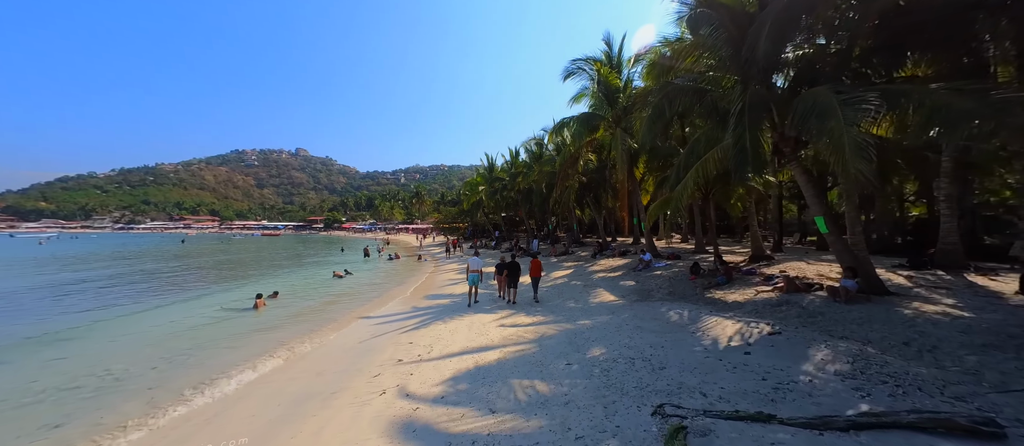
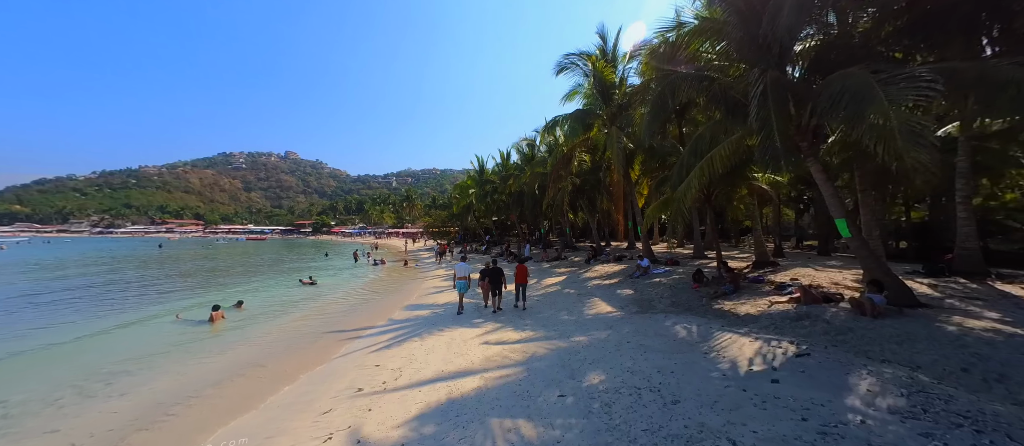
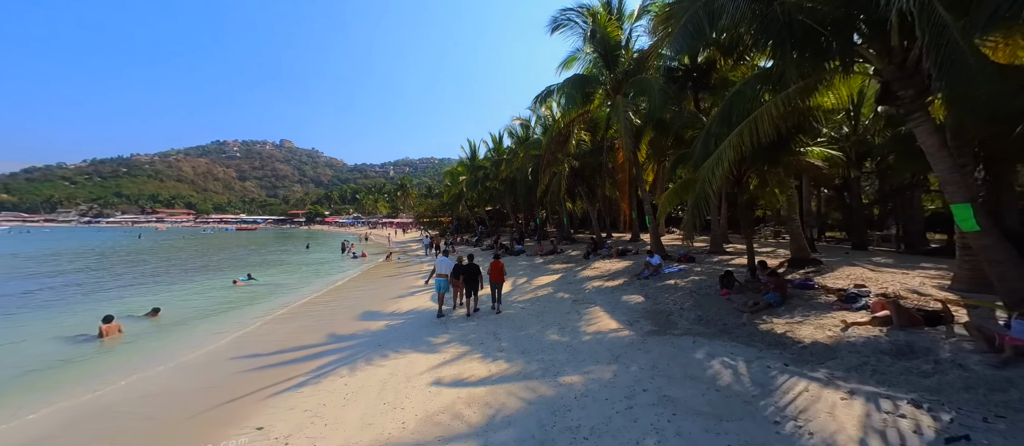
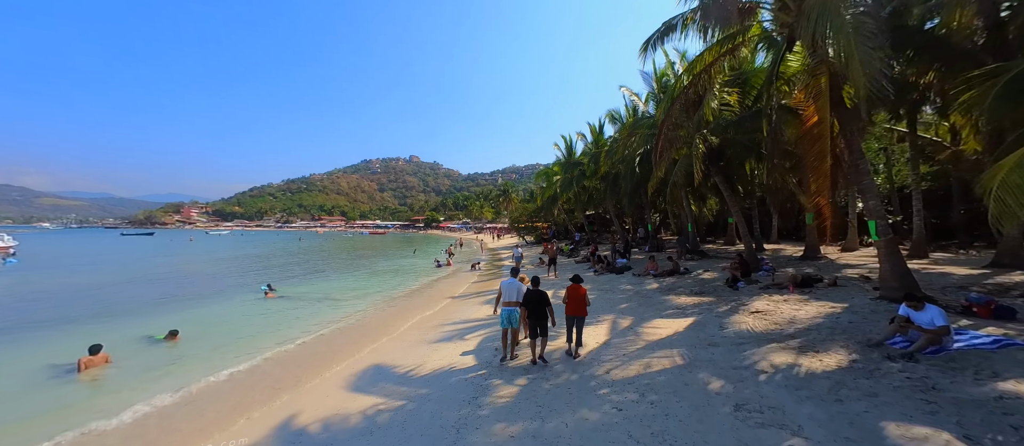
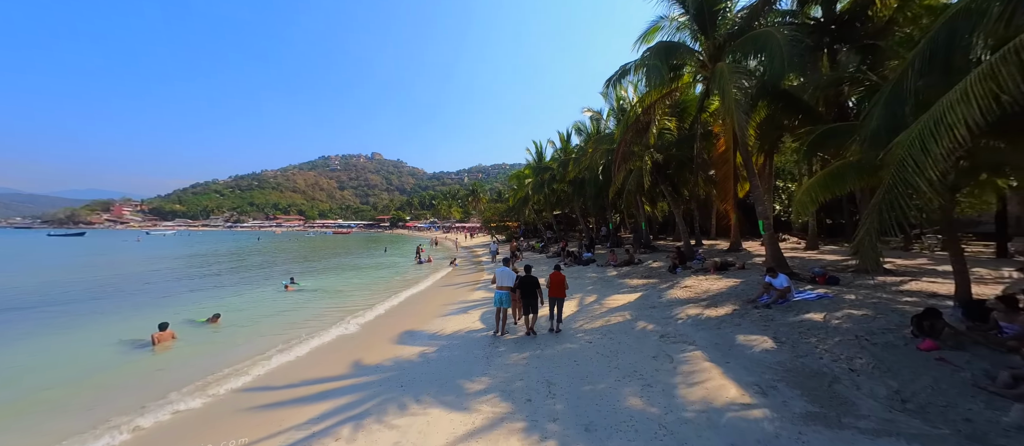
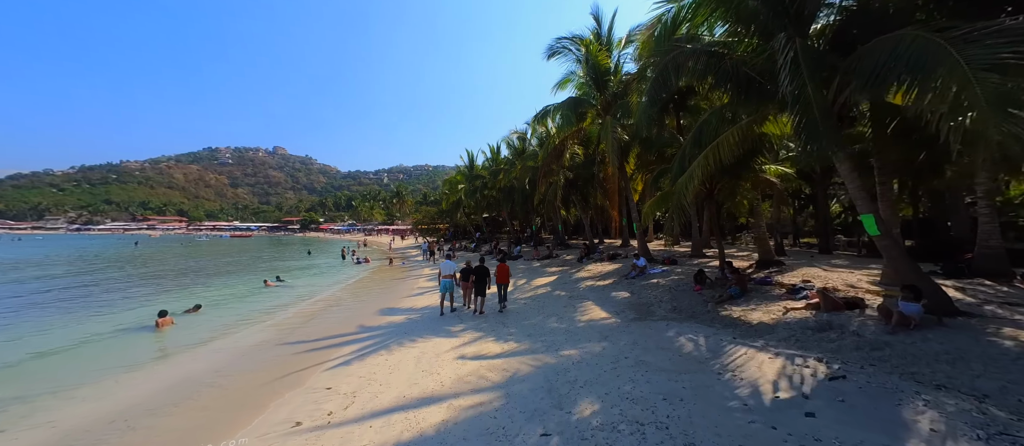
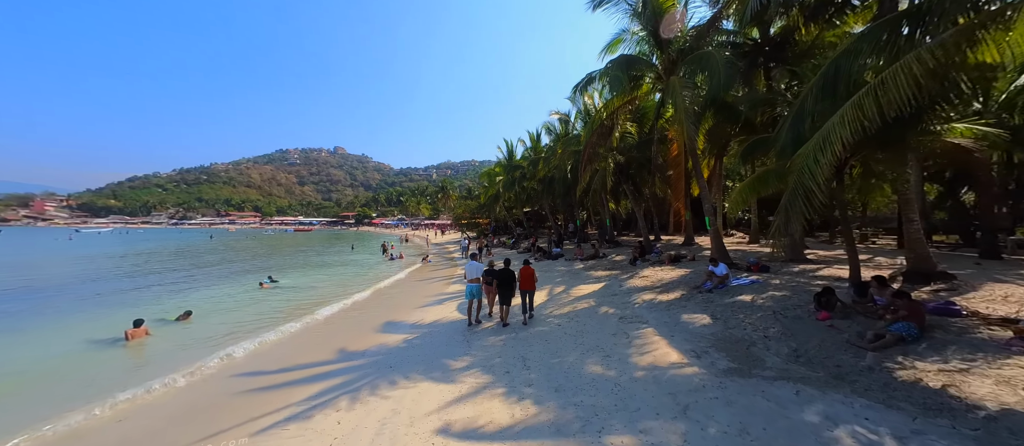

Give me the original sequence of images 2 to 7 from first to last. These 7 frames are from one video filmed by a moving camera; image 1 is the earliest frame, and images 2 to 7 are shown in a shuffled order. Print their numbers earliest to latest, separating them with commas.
2, 6, 3, 7, 5, 4
